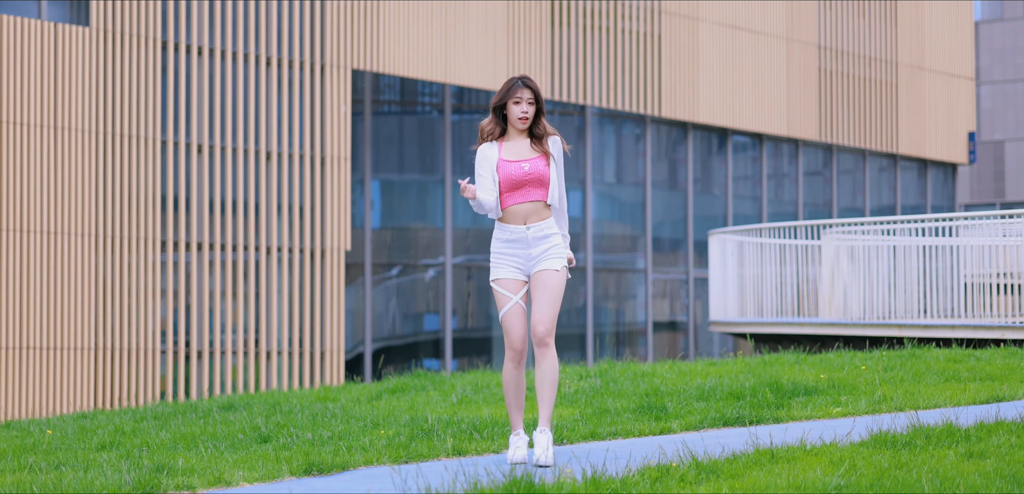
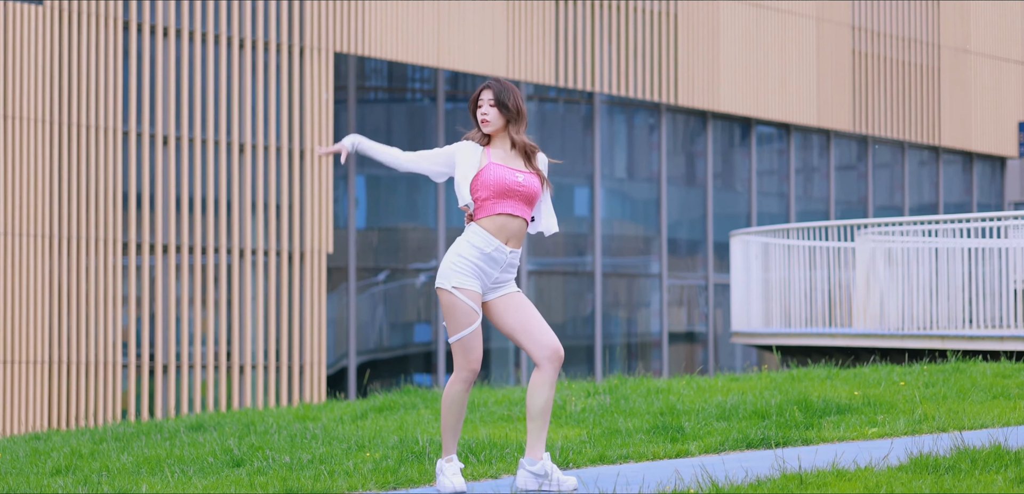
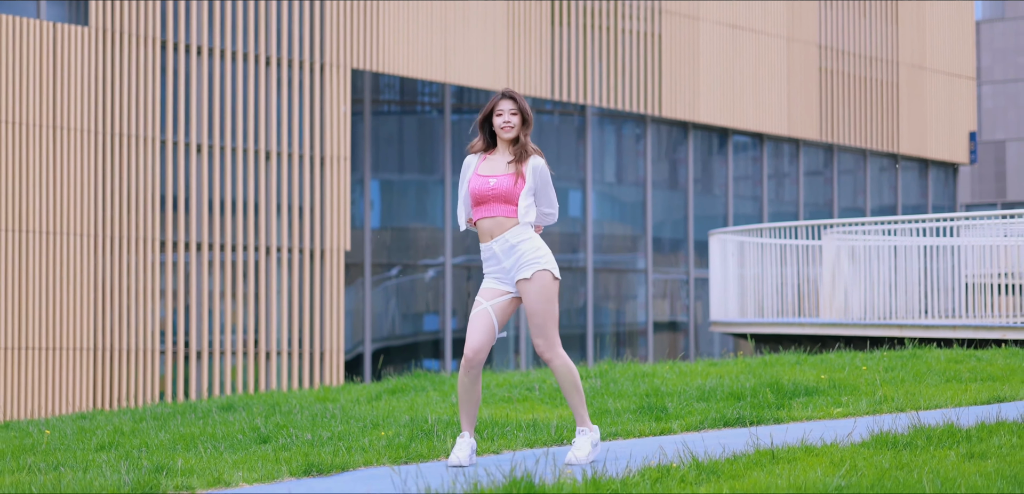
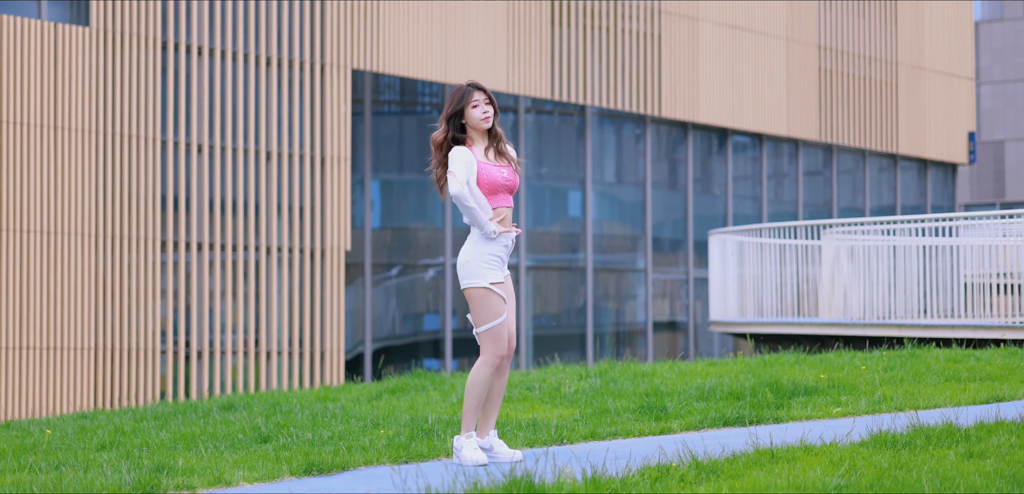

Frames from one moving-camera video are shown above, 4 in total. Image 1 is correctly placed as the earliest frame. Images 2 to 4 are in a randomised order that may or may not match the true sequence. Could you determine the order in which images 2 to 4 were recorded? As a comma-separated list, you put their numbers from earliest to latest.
2, 3, 4
